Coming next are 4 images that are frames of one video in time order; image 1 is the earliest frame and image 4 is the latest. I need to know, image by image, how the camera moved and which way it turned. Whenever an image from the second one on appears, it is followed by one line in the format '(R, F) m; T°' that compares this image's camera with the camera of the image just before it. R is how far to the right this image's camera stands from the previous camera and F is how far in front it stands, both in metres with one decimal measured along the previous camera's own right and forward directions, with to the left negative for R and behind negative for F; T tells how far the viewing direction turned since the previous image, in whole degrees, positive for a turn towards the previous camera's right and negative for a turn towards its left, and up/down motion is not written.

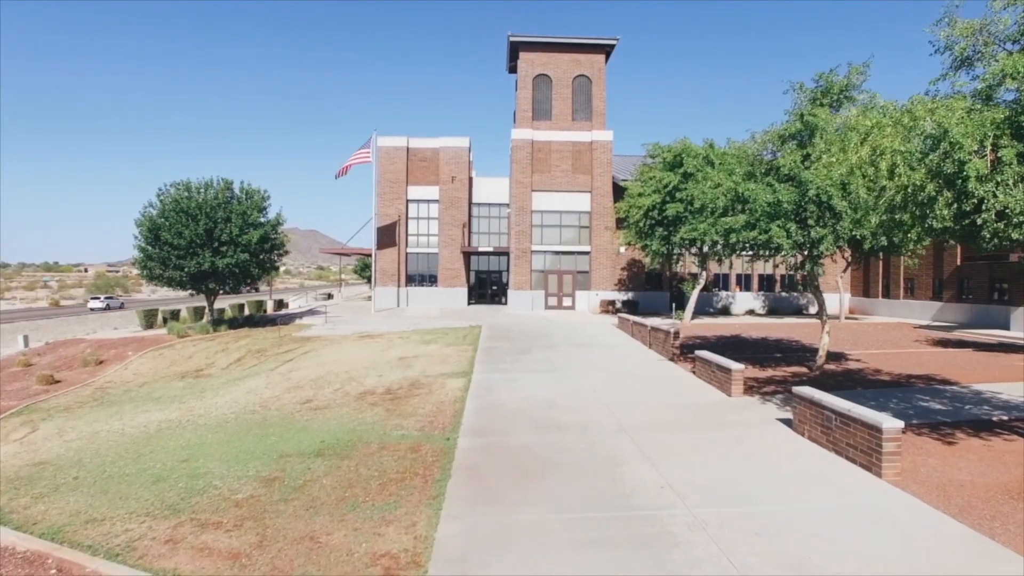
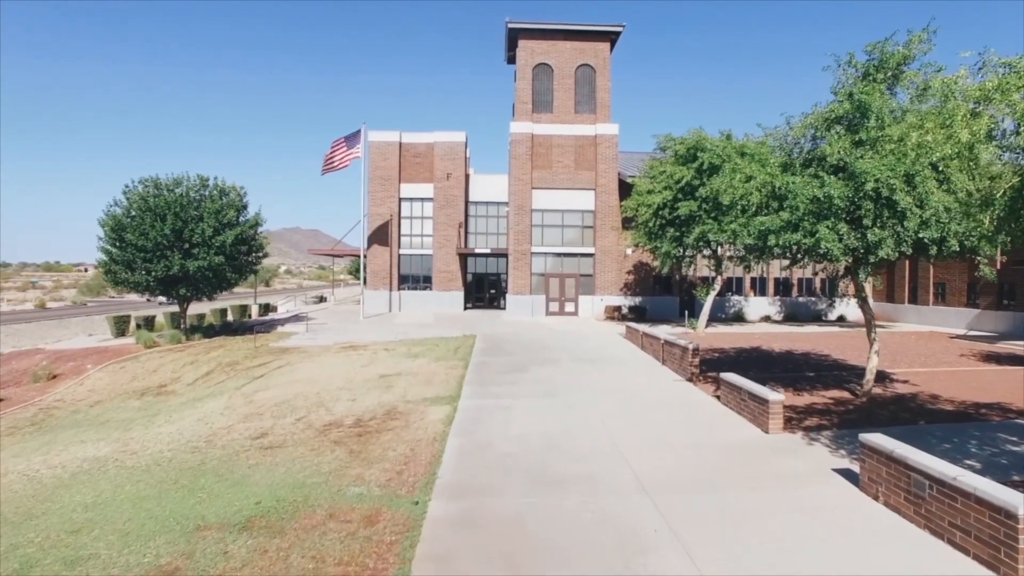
(+0.2, +2.0) m; 0°
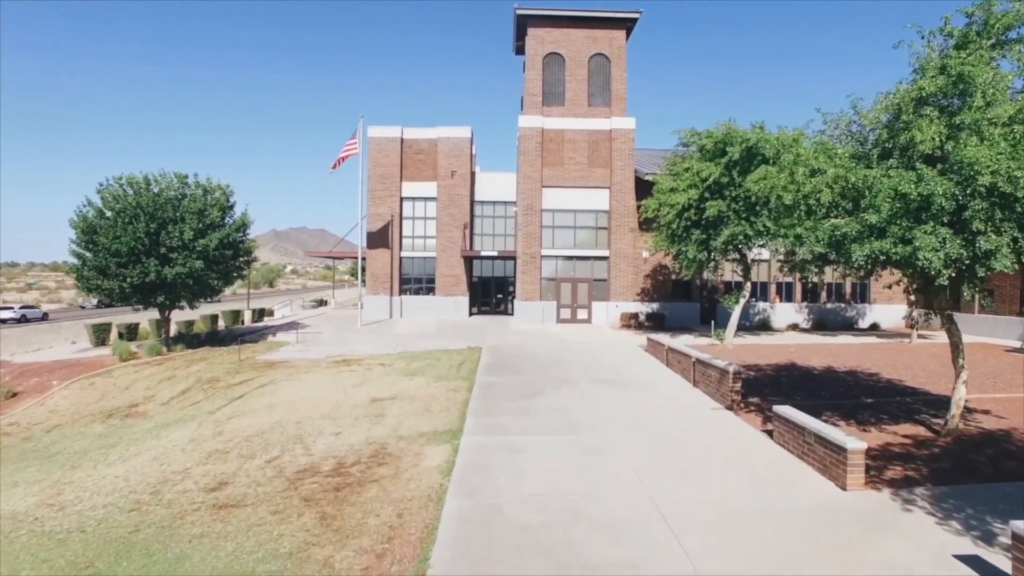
(-0.1, +2.0) m; -1°
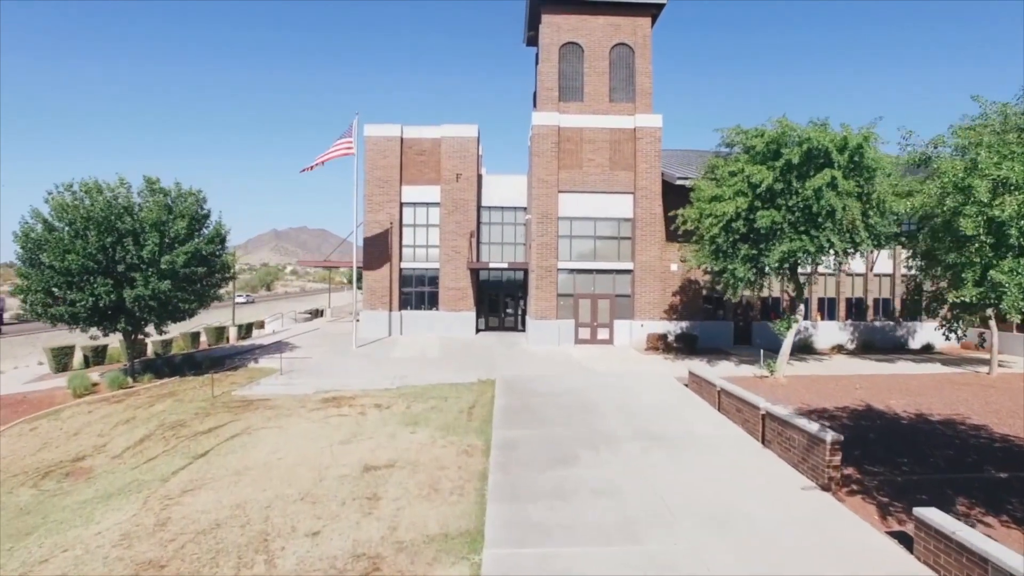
(-0.5, +2.8) m; 0°
